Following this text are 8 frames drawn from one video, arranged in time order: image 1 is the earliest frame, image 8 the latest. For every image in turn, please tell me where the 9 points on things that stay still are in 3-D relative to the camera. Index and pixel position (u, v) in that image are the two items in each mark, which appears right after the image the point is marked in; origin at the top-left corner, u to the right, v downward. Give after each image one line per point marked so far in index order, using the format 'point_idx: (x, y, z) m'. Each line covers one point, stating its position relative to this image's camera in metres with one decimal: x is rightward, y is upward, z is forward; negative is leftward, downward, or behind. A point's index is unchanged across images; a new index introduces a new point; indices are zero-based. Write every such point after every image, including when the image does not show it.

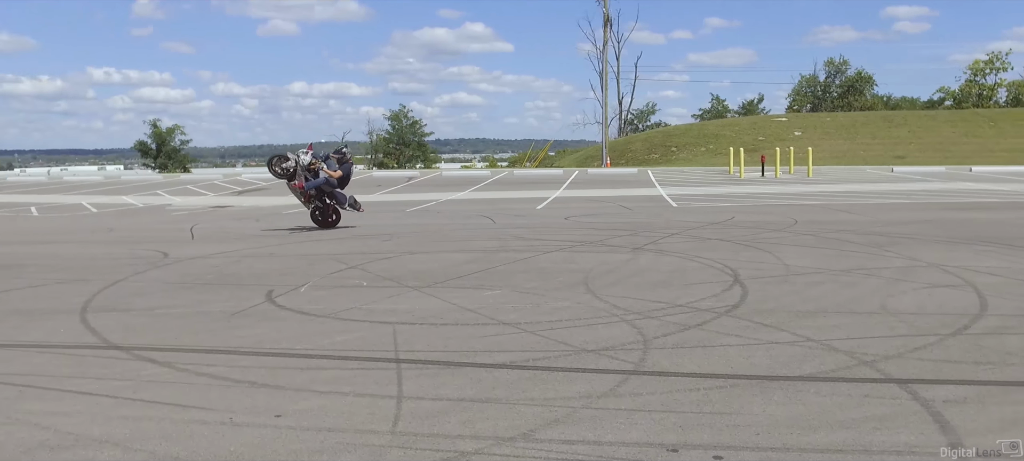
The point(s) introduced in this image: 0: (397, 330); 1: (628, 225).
0: (-0.9, -0.8, +6.3) m
1: (+2.3, +0.1, +15.9) m
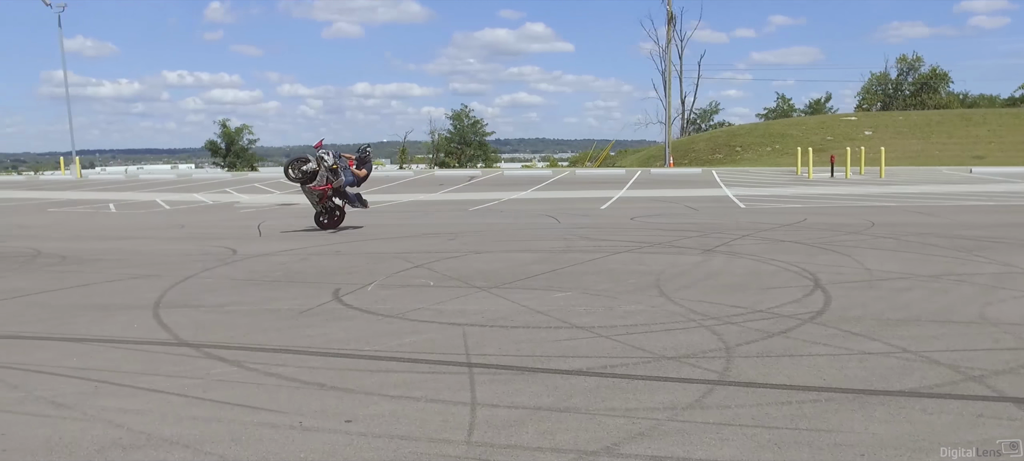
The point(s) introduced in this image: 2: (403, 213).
0: (-0.3, -0.8, +6.1) m
1: (+3.5, +0.1, +15.5) m
2: (-2.7, +0.4, +19.9) m
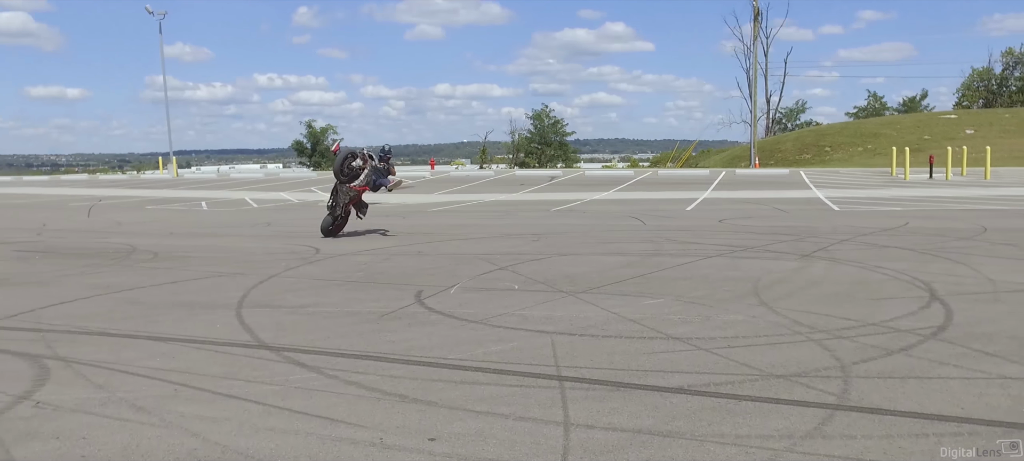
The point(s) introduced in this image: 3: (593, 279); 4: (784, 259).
0: (+0.3, -0.8, +5.8) m
1: (+5.1, 0.0, +14.7) m
2: (-0.7, +0.4, +19.7) m
3: (+0.9, -0.5, +8.8) m
4: (+3.5, -0.4, +10.4) m
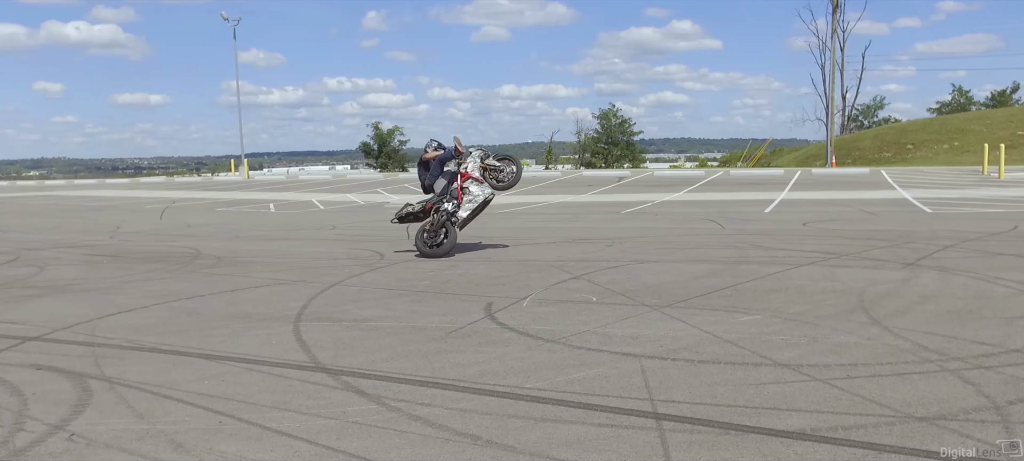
0: (+0.8, -0.9, +5.1) m
1: (+6.3, 0.0, +13.6) m
2: (+1.0, +0.3, +19.0) m
3: (+1.7, -0.6, +8.1) m
4: (+4.4, -0.5, +9.5) m
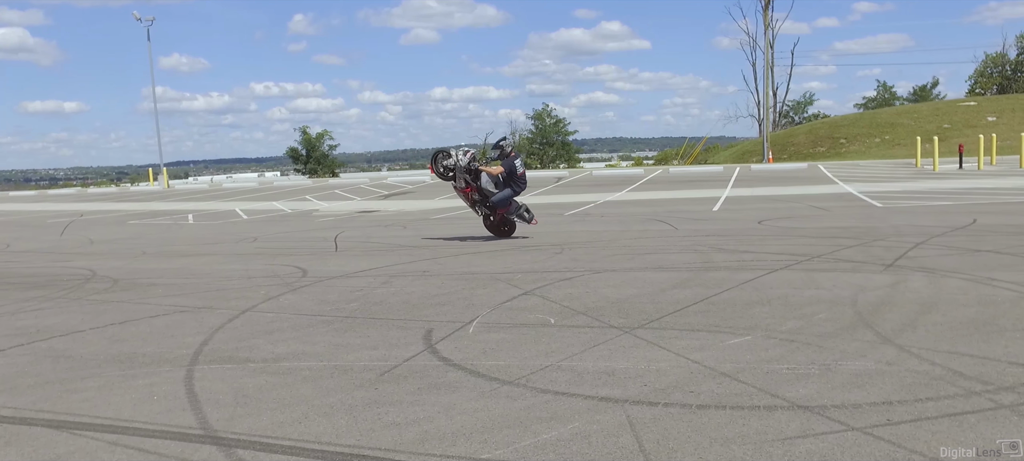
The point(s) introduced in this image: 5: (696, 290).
0: (+0.6, -0.9, +4.0) m
1: (+5.3, 0.0, +12.9) m
2: (-0.4, +0.2, +17.9) m
3: (+1.2, -0.7, +7.0) m
4: (+3.8, -0.4, +8.6) m
5: (+1.8, -0.6, +7.9) m
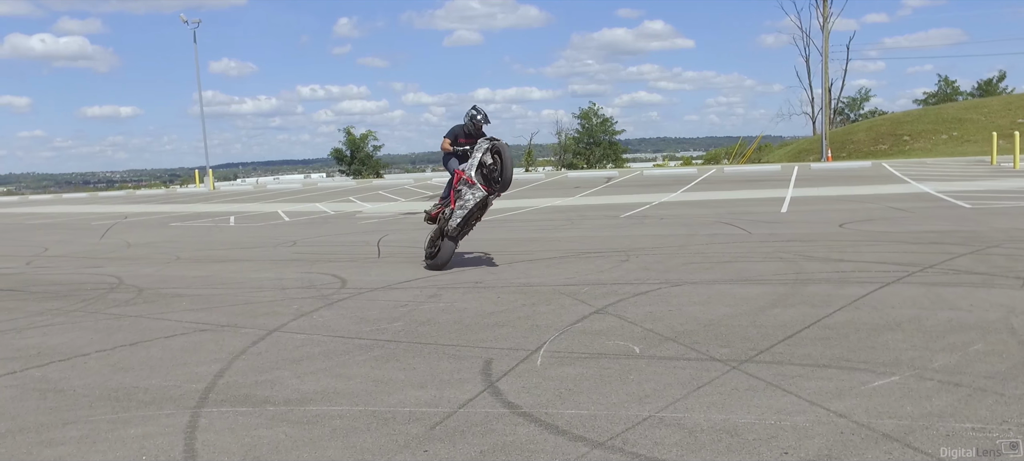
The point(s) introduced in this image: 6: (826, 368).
0: (+1.0, -1.0, +2.8) m
1: (+6.2, -0.1, +11.4) m
2: (+0.7, +0.1, +16.7) m
3: (+1.7, -0.7, +5.8) m
4: (+4.4, -0.5, +7.3) m
5: (+2.4, -0.6, +6.6) m
6: (+1.9, -0.8, +4.8) m
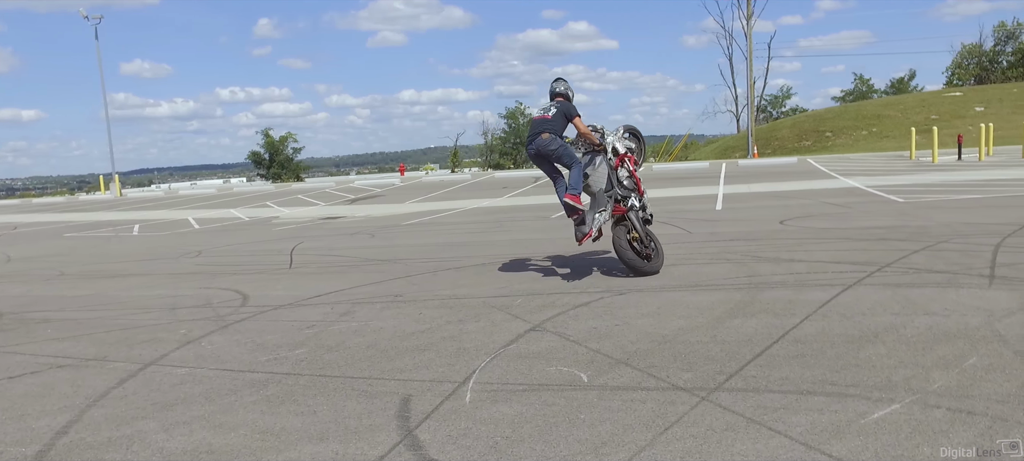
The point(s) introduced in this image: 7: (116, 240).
0: (+0.8, -1.0, +1.9) m
1: (+5.2, 0.0, +11.0) m
2: (-0.8, +0.1, +15.8) m
3: (+1.2, -0.7, +5.0) m
4: (+3.8, -0.5, +6.7) m
5: (+1.8, -0.6, +5.8) m
6: (+1.5, -0.8, +4.0) m
7: (-9.3, -0.2, +19.0) m
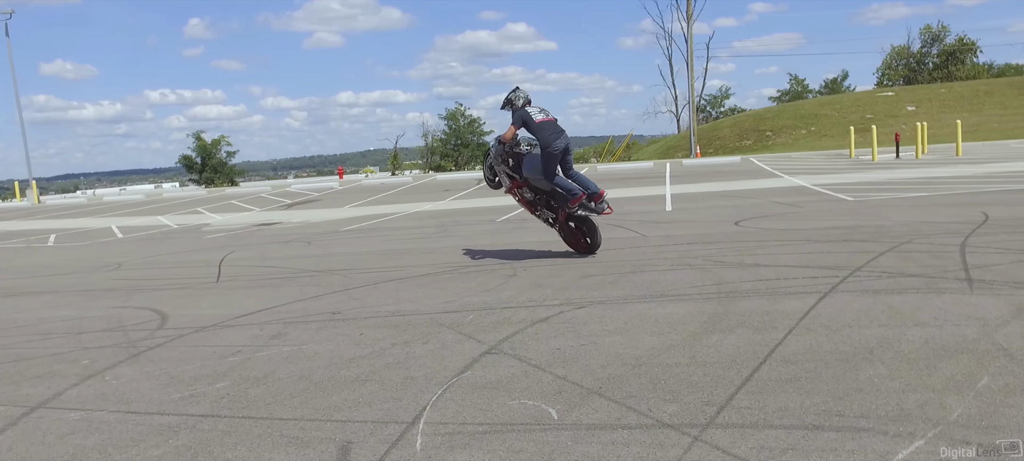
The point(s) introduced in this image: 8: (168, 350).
0: (+0.8, -1.1, +1.3) m
1: (+4.5, 0.0, +10.7) m
2: (-1.8, 0.0, +15.0) m
3: (+1.0, -0.8, +4.4) m
4: (+3.4, -0.5, +6.3) m
5: (+1.5, -0.7, +5.3) m
6: (+1.3, -0.9, +3.4) m
7: (-10.6, -0.5, +17.6) m
8: (-2.6, -0.9, +6.0) m
